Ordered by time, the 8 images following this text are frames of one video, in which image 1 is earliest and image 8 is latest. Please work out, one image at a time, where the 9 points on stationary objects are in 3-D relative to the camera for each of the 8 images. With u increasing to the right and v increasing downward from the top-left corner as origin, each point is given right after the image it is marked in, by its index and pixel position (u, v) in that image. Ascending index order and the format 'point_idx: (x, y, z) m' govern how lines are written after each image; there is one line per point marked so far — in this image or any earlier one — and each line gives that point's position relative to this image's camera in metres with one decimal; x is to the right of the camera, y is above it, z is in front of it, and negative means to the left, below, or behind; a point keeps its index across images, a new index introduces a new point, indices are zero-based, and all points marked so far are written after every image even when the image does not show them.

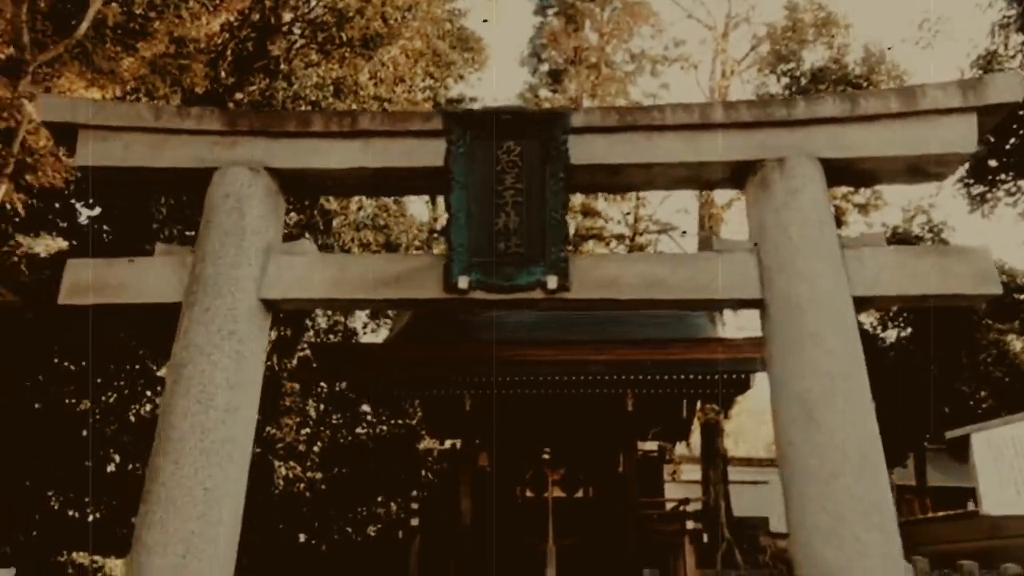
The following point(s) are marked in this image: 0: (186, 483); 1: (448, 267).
0: (-1.0, -0.6, +2.3) m
1: (-0.2, +0.1, +2.6) m
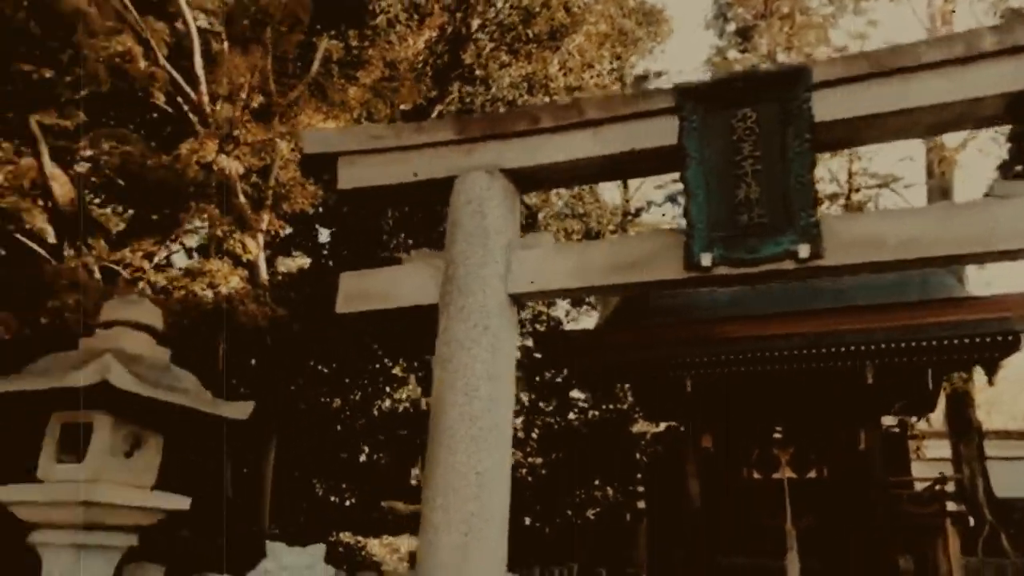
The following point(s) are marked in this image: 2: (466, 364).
0: (-0.2, -0.6, +2.5) m
1: (+0.6, +0.1, +2.5) m
2: (-0.2, -0.3, +2.6) m
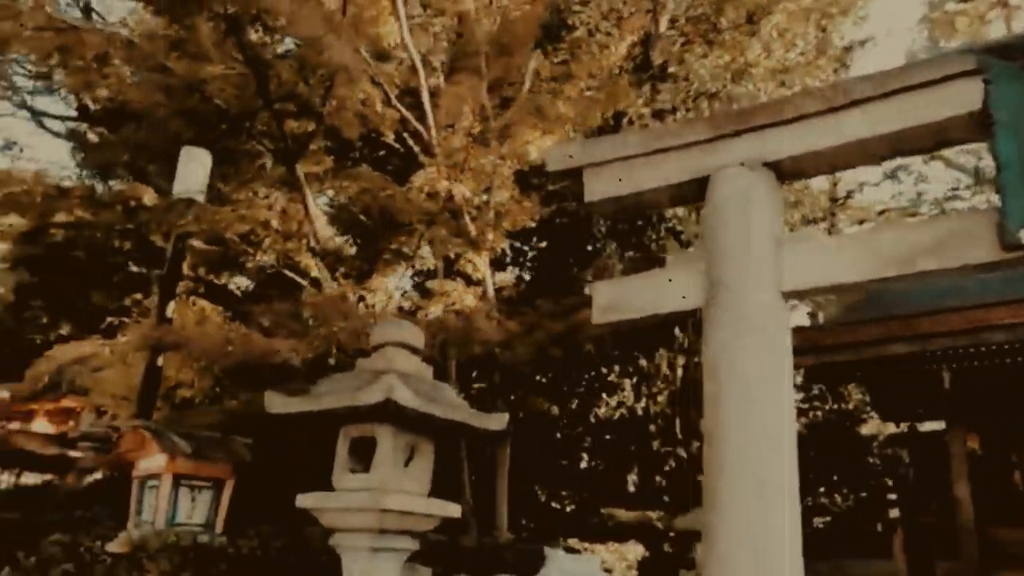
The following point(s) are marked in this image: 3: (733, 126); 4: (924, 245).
0: (+0.8, -0.6, +2.4) m
1: (+1.5, +0.2, +2.2) m
2: (+0.8, -0.3, +2.5) m
3: (+0.8, +0.6, +2.7) m
4: (+1.3, +0.1, +2.3) m
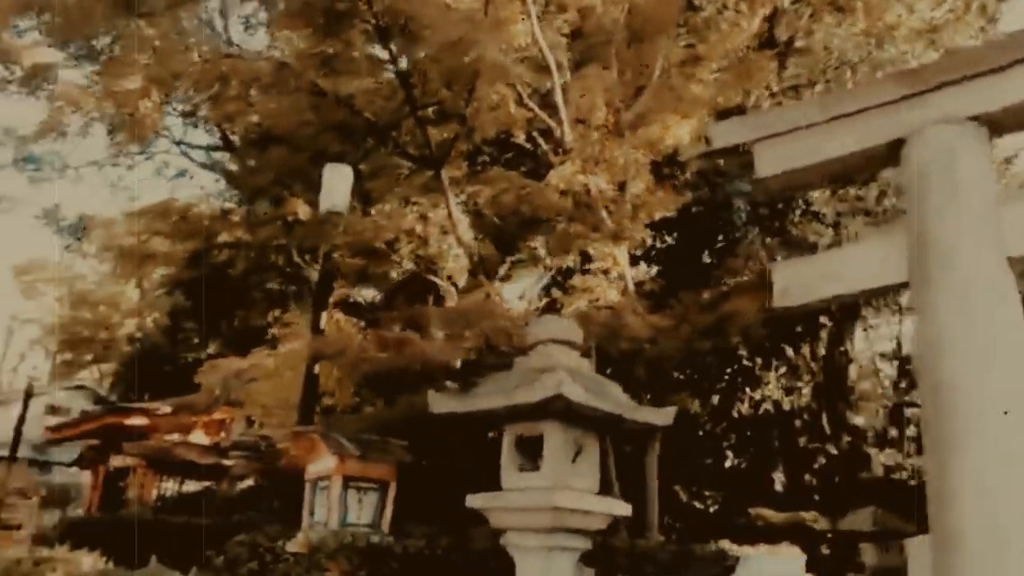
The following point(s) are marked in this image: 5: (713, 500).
0: (+1.4, -0.5, +2.1) m
1: (+2.0, +0.3, +1.9) m
2: (+1.4, -0.2, +2.2) m
3: (+1.4, +0.7, +2.4) m
4: (+1.9, +0.3, +2.0) m
5: (+2.4, -2.5, +8.3) m
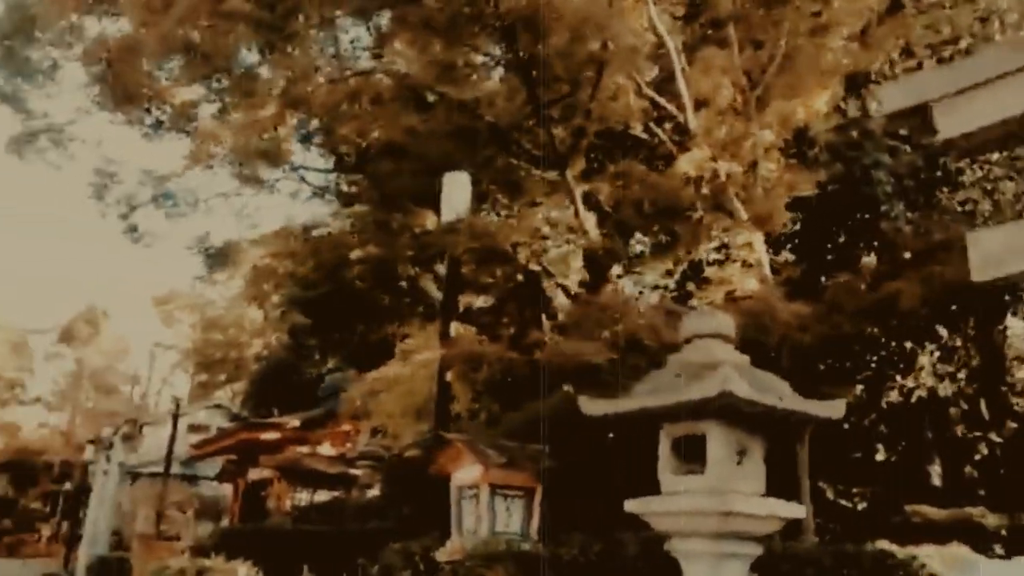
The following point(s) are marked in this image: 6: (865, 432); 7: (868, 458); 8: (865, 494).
0: (+1.9, -0.4, +1.8) m
1: (+2.4, +0.5, +1.5) m
2: (+1.9, -0.1, +1.9) m
3: (+1.9, +0.8, +2.1) m
4: (+2.3, +0.4, +1.6) m
5: (+3.9, -2.3, +7.8) m
6: (+3.7, -1.5, +7.5) m
7: (+3.8, -1.8, +7.6) m
8: (+3.9, -2.3, +7.7) m
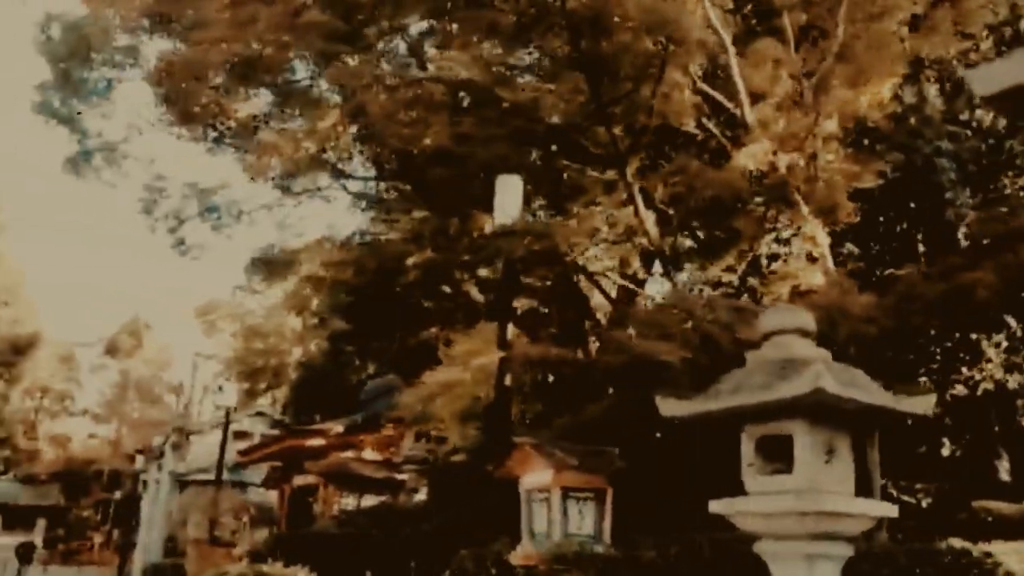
0: (+2.2, -0.4, +1.7) m
1: (+2.7, +0.6, +1.3) m
2: (+2.2, 0.0, +1.8) m
3: (+2.2, +0.9, +2.0) m
4: (+2.6, +0.5, +1.5) m
5: (+4.5, -2.2, +7.6) m
6: (+4.3, -1.4, +7.3) m
7: (+4.4, -1.7, +7.4) m
8: (+4.5, -2.2, +7.5) m
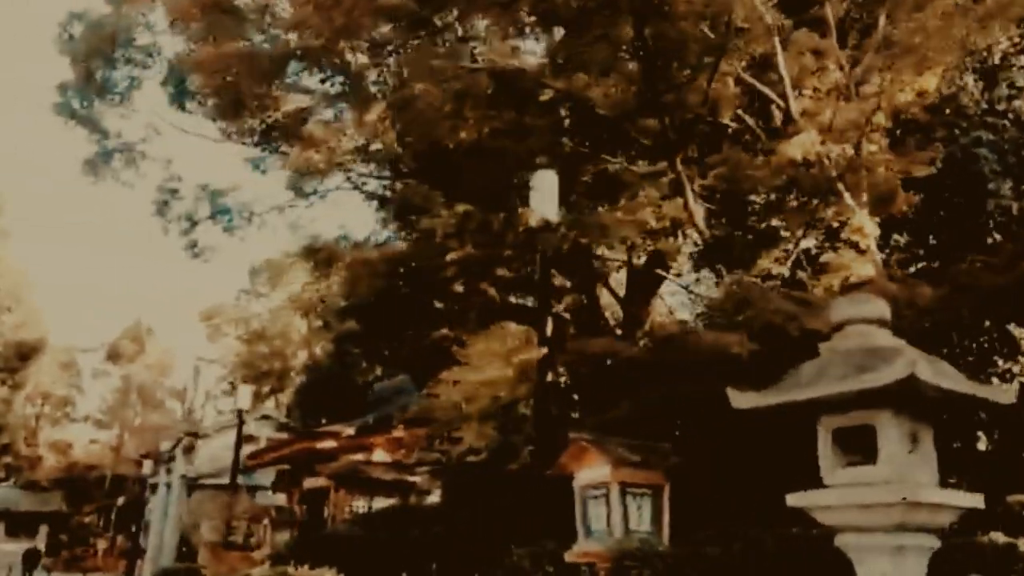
0: (+2.5, -0.3, +1.6) m
1: (+3.0, +0.6, +1.3) m
2: (+2.5, +0.1, +1.7) m
3: (+2.5, +0.9, +2.0) m
4: (+2.9, +0.5, +1.4) m
5: (+4.8, -2.1, +7.5) m
6: (+4.6, -1.4, +7.2) m
7: (+4.7, -1.7, +7.4) m
8: (+4.8, -2.1, +7.4) m
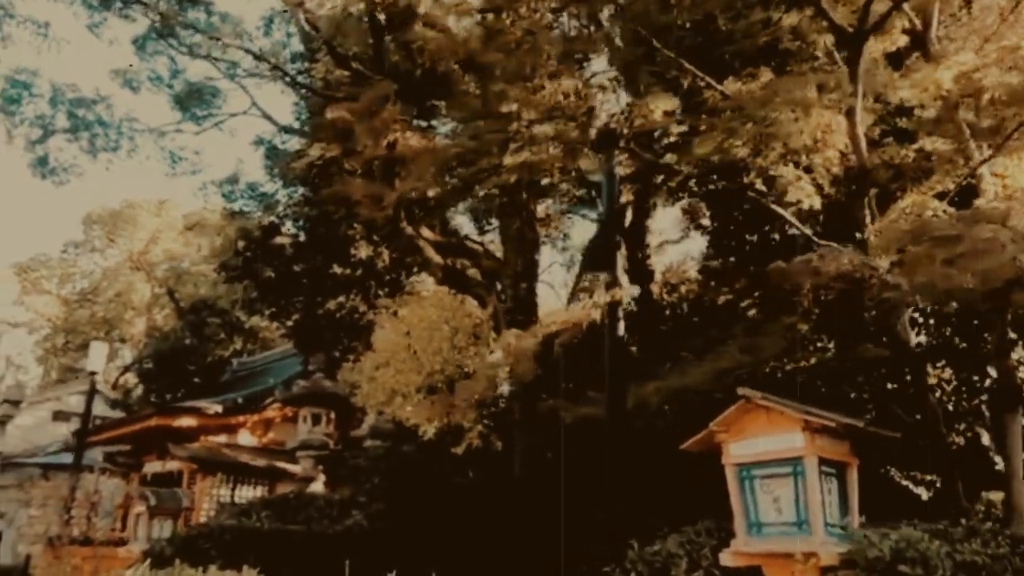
0: (+3.6, -0.1, +1.1) m
1: (+4.2, +0.8, +0.9) m
2: (+3.6, +0.2, +1.2) m
3: (+3.6, +1.1, +1.4) m
4: (+4.1, +0.7, +1.0) m
5: (+4.4, -2.0, +7.4) m
6: (+4.3, -1.2, +7.0) m
7: (+4.4, -1.5, +7.2) m
8: (+4.4, -2.0, +7.2) m
